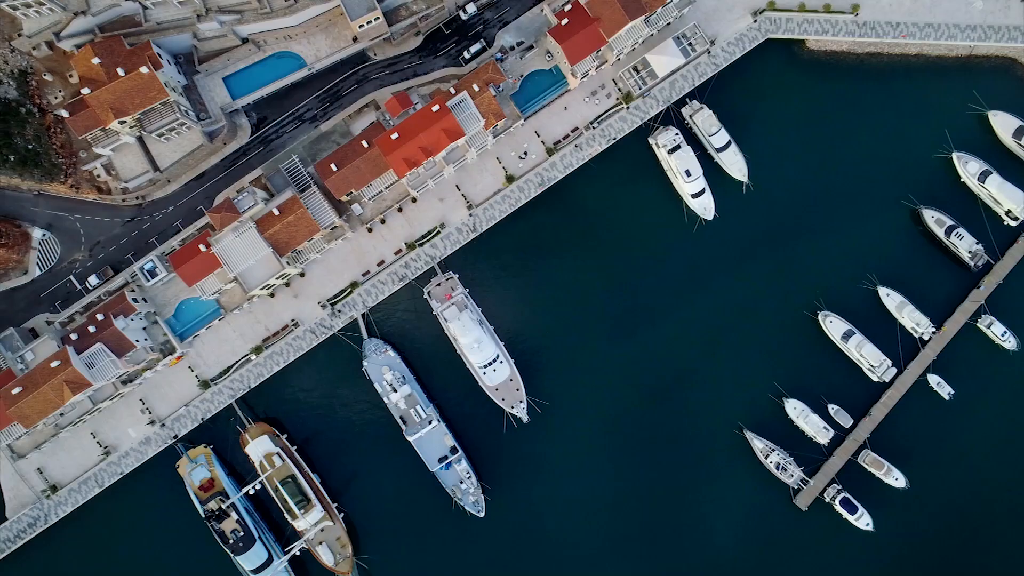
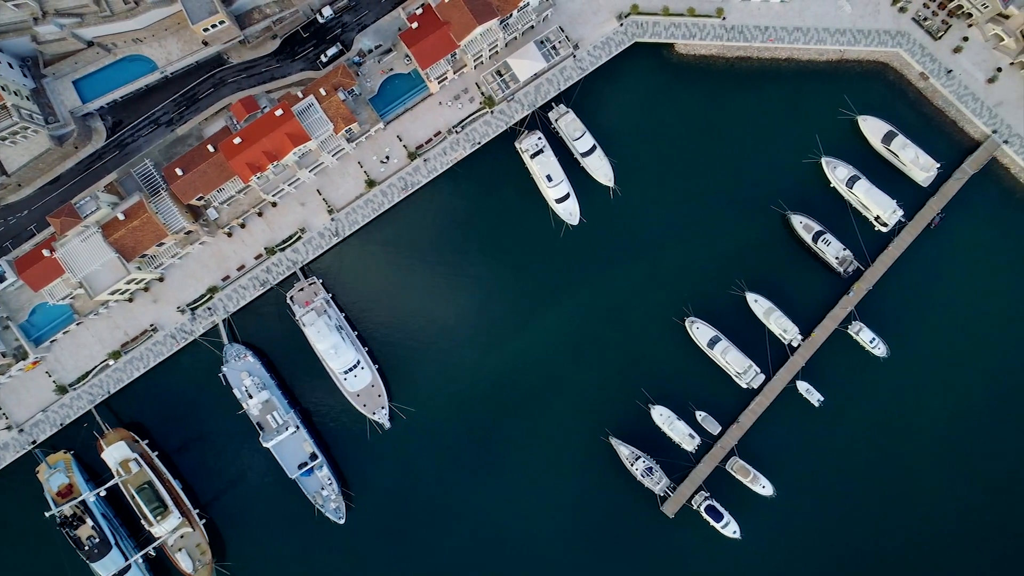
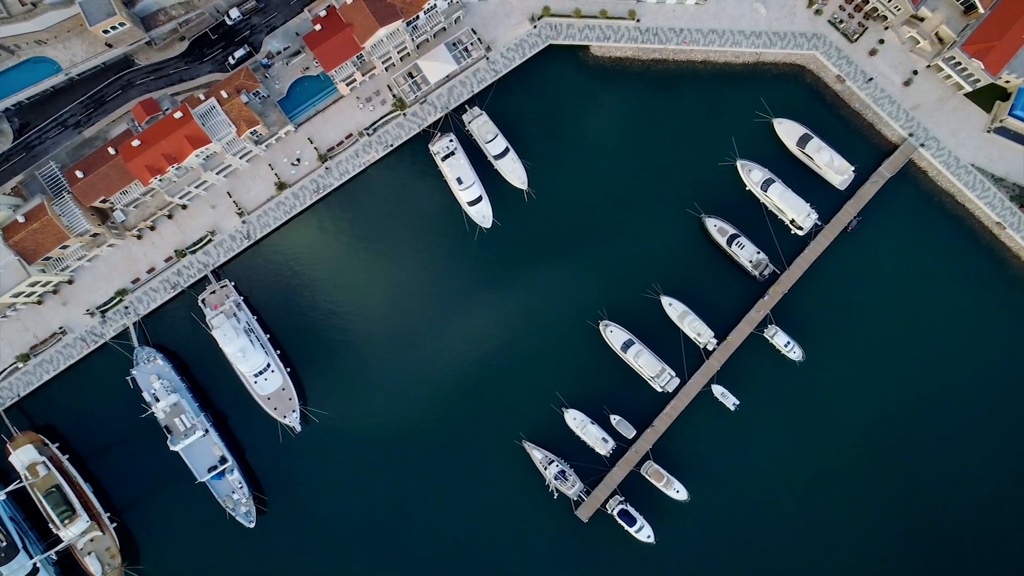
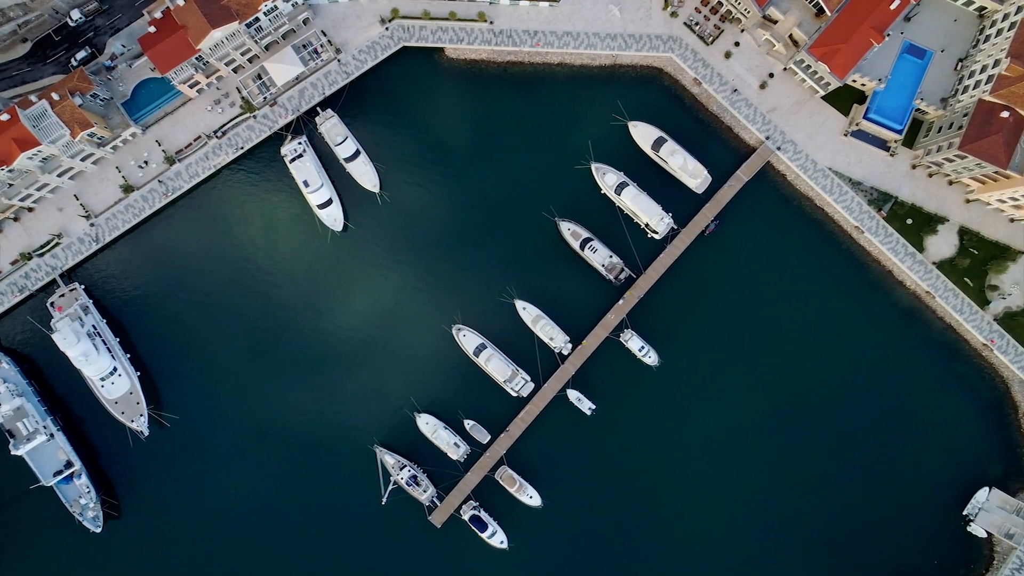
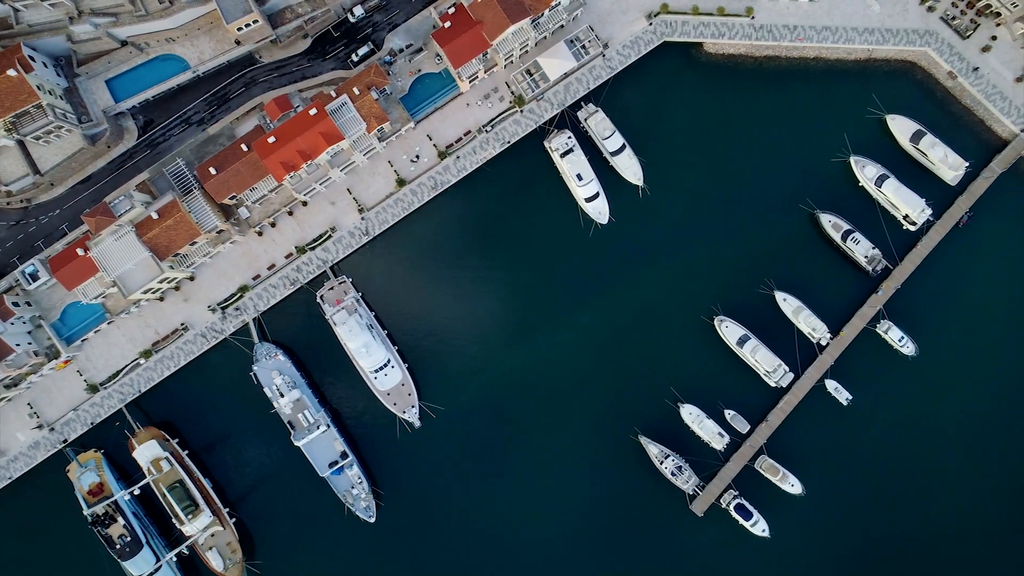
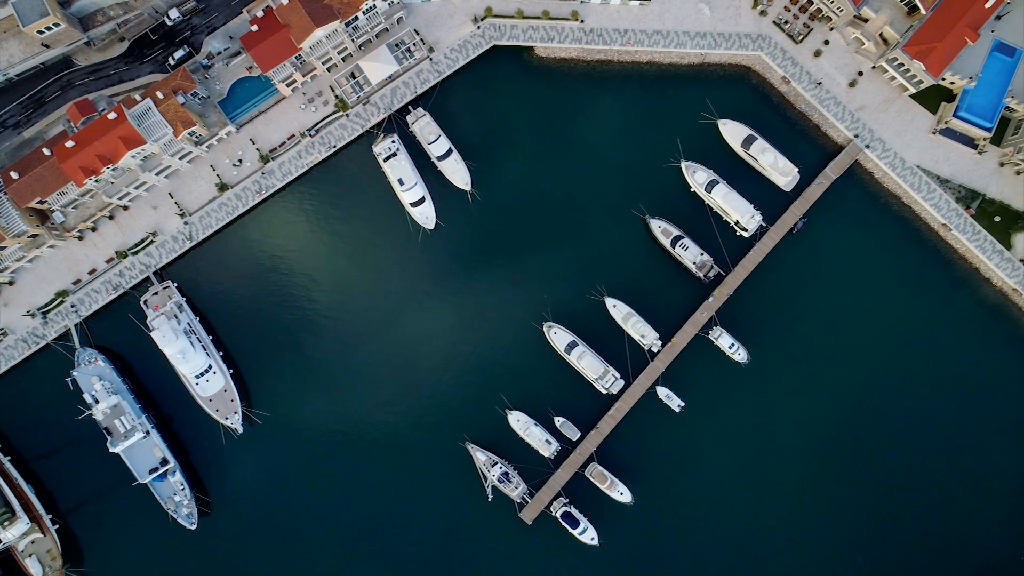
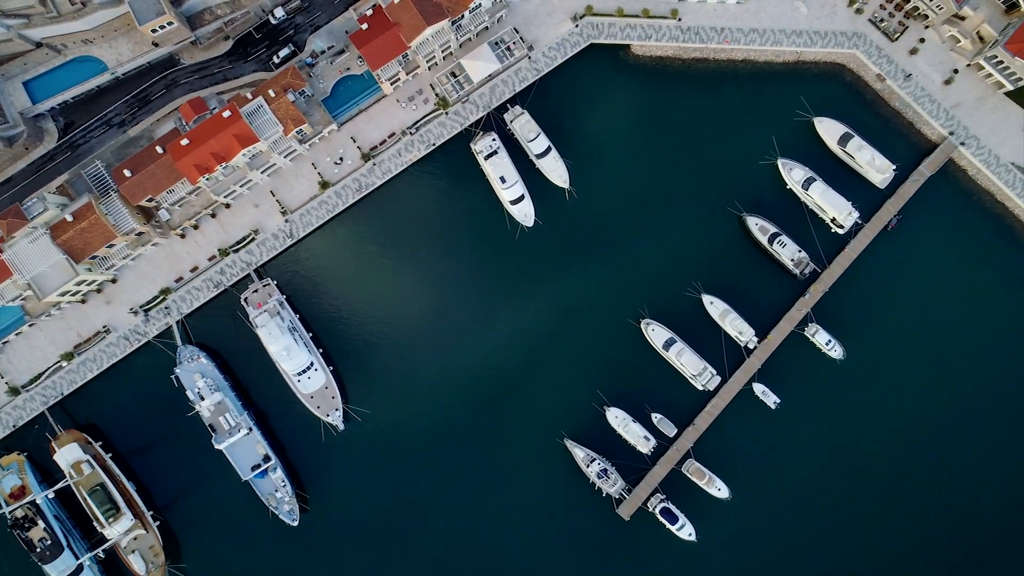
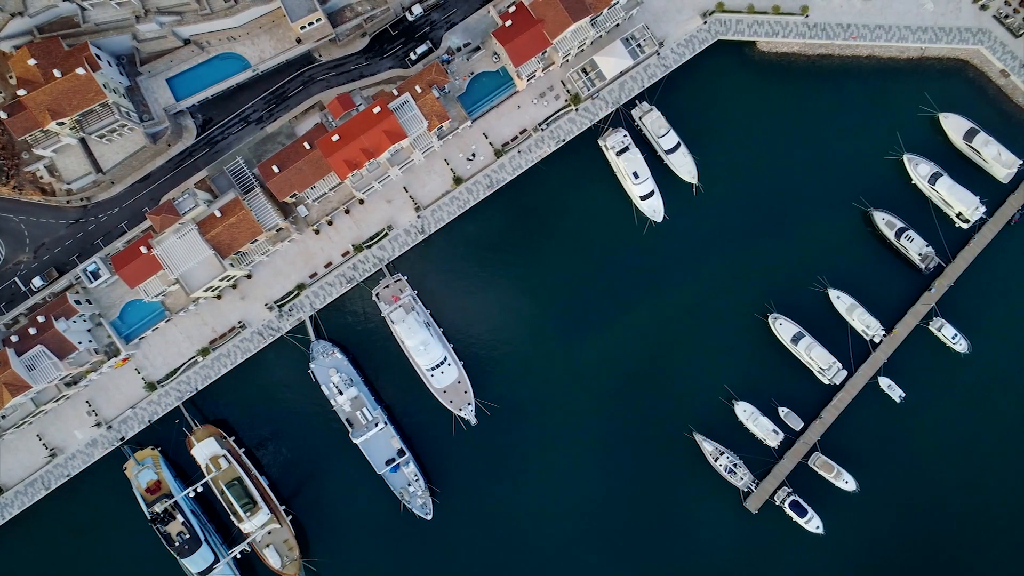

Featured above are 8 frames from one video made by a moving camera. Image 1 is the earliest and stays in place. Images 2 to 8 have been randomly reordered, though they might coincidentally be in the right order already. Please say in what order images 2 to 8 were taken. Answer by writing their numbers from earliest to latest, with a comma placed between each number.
8, 5, 2, 7, 3, 6, 4
